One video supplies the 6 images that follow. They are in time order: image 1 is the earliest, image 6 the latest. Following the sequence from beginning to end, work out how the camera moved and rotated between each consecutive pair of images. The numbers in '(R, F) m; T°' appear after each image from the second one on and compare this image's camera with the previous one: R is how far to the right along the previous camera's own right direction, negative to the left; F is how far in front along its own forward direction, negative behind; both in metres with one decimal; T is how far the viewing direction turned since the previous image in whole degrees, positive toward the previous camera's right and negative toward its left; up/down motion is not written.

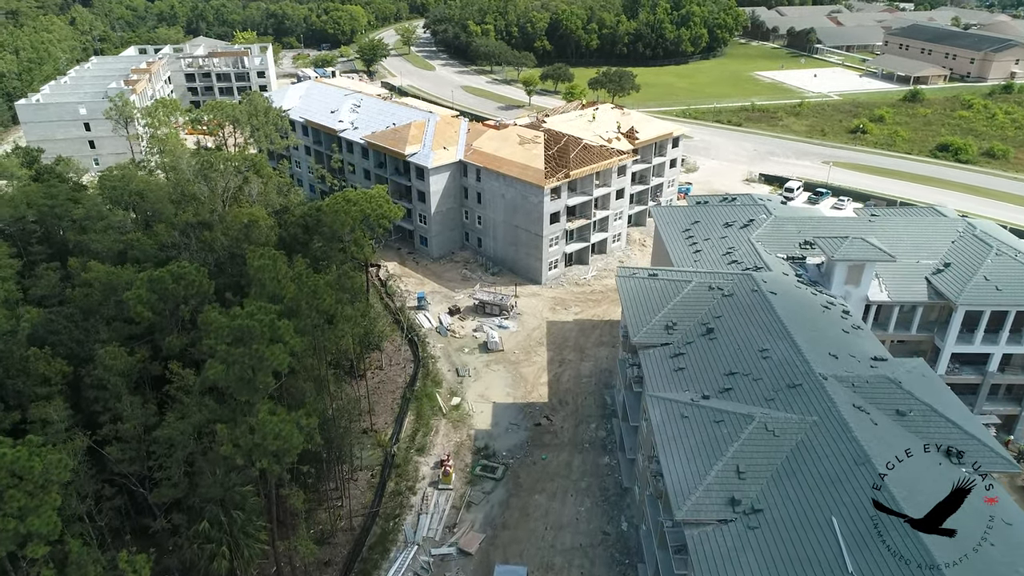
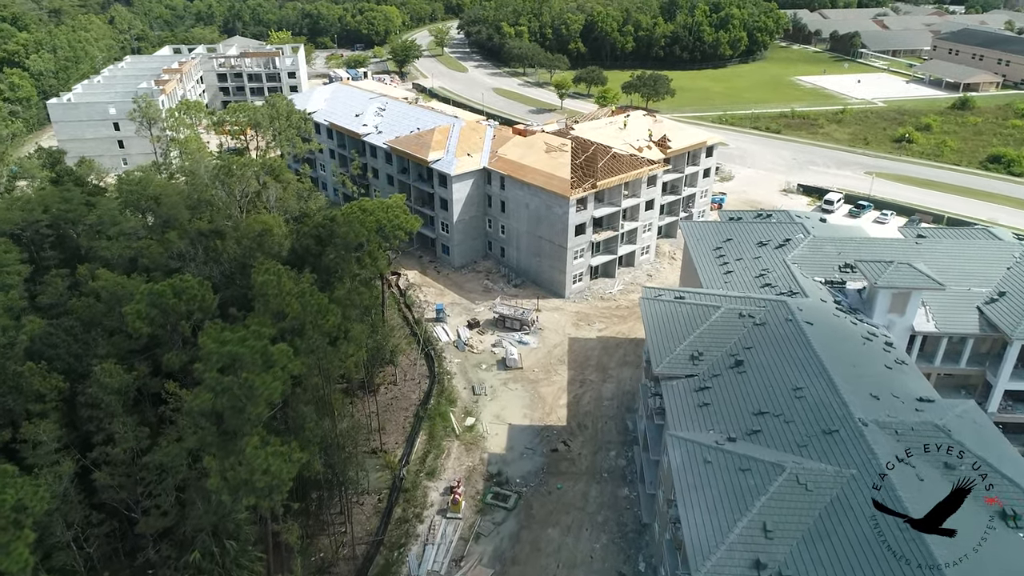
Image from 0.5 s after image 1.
(+0.6, +1.7) m; -3°
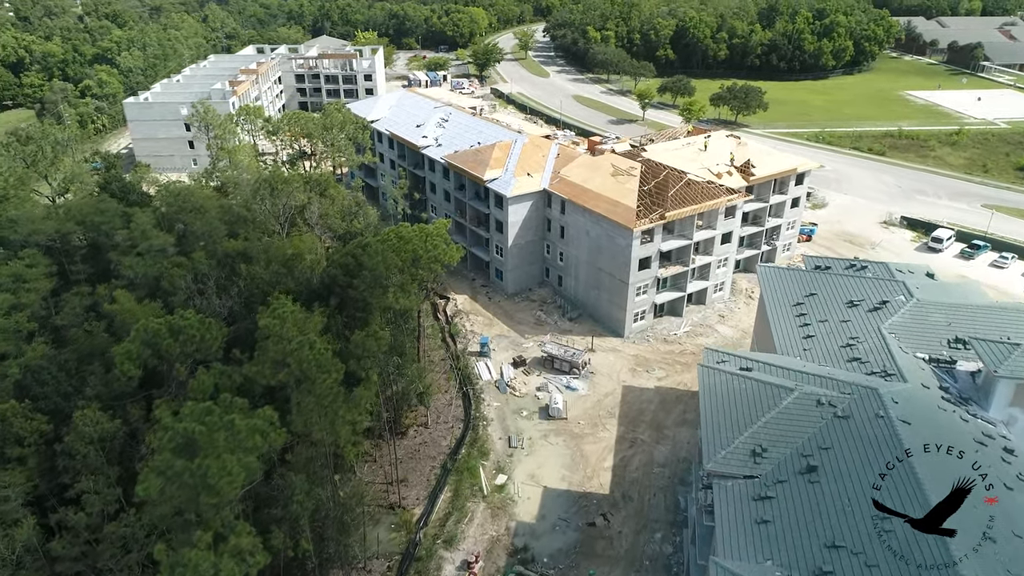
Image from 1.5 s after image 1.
(+1.5, +3.9) m; -6°
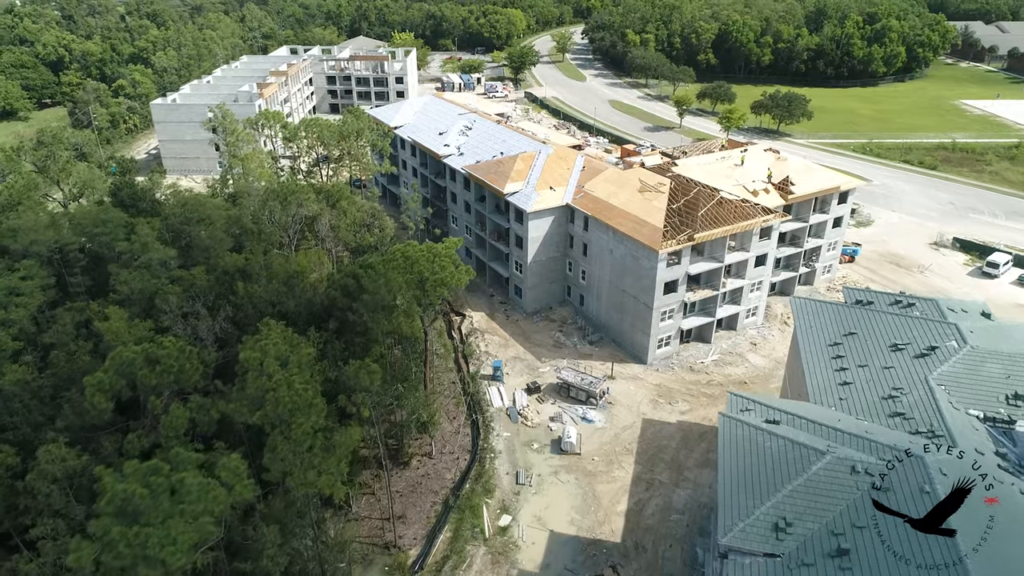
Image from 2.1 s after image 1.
(+1.1, +2.2) m; -3°
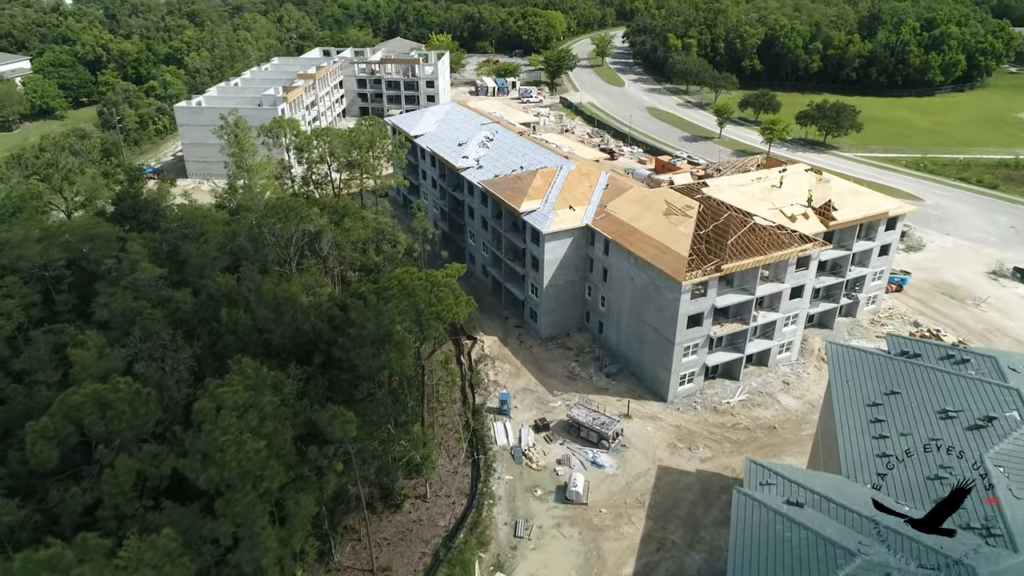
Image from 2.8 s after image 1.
(+1.4, +2.7) m; -3°
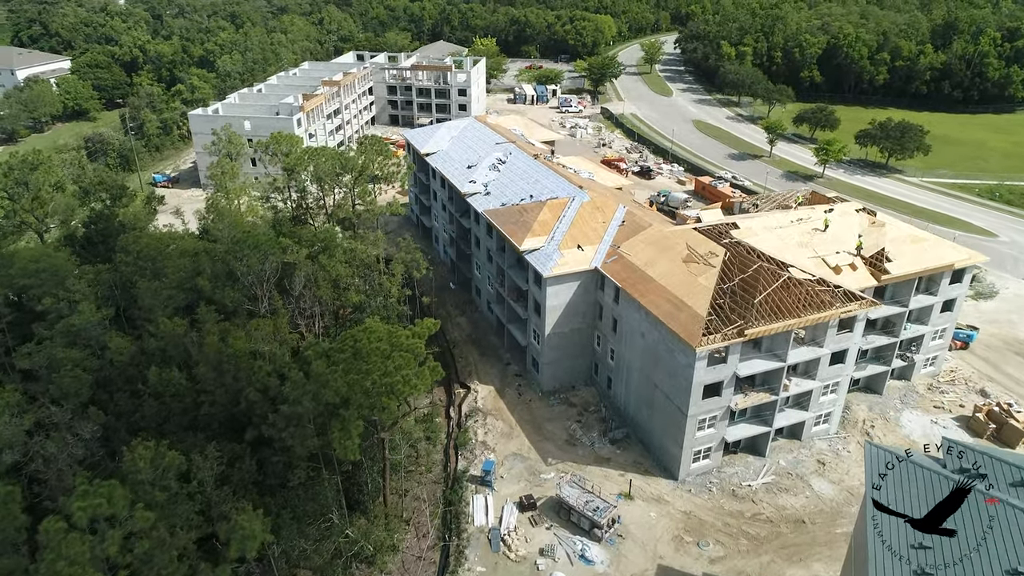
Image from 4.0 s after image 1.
(+2.7, +4.7) m; -4°
